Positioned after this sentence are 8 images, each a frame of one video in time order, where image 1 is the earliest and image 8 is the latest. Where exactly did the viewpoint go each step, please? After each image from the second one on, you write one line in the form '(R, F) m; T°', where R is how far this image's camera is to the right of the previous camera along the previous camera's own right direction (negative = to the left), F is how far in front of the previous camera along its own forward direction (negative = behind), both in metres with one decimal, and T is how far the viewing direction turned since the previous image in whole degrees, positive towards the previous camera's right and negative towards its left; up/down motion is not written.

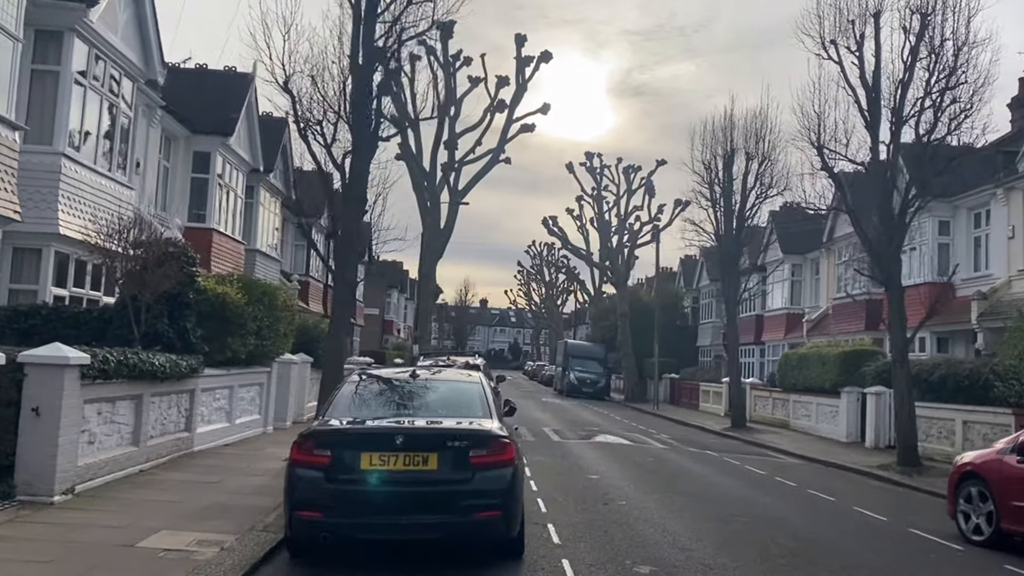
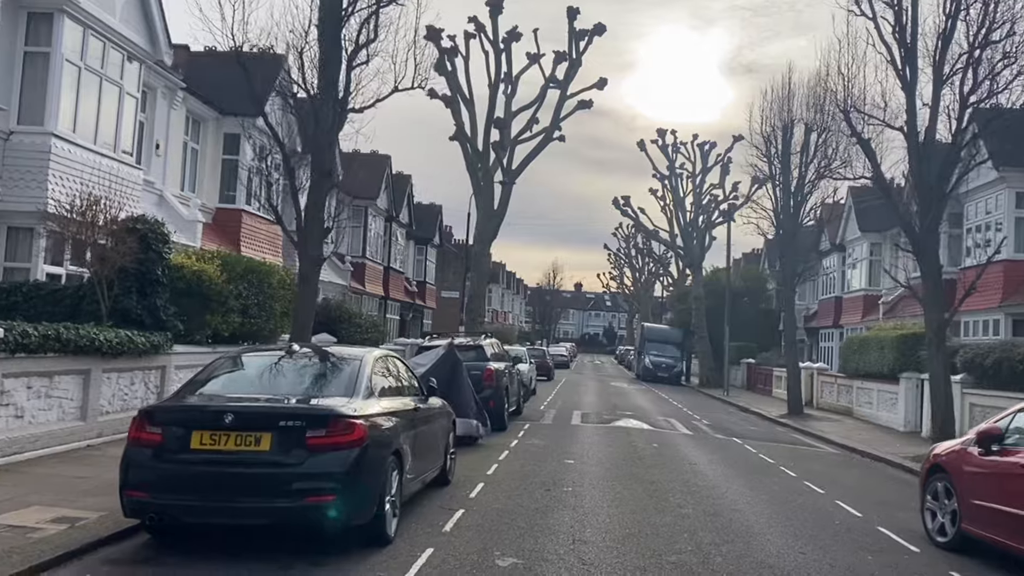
(+2.1, +0.8) m; -7°
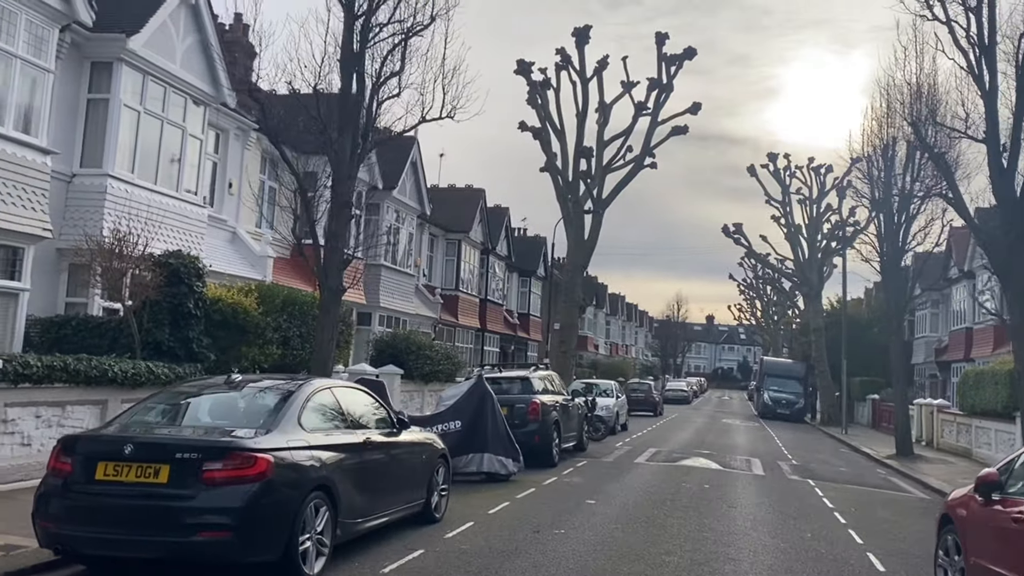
(+1.7, +0.6) m; -9°
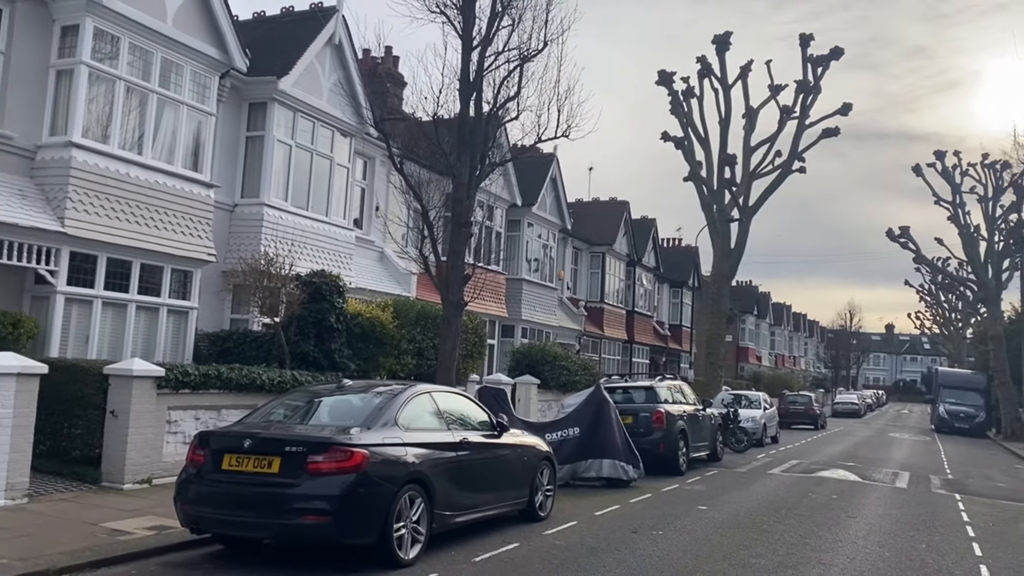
(+0.9, -0.5) m; -11°
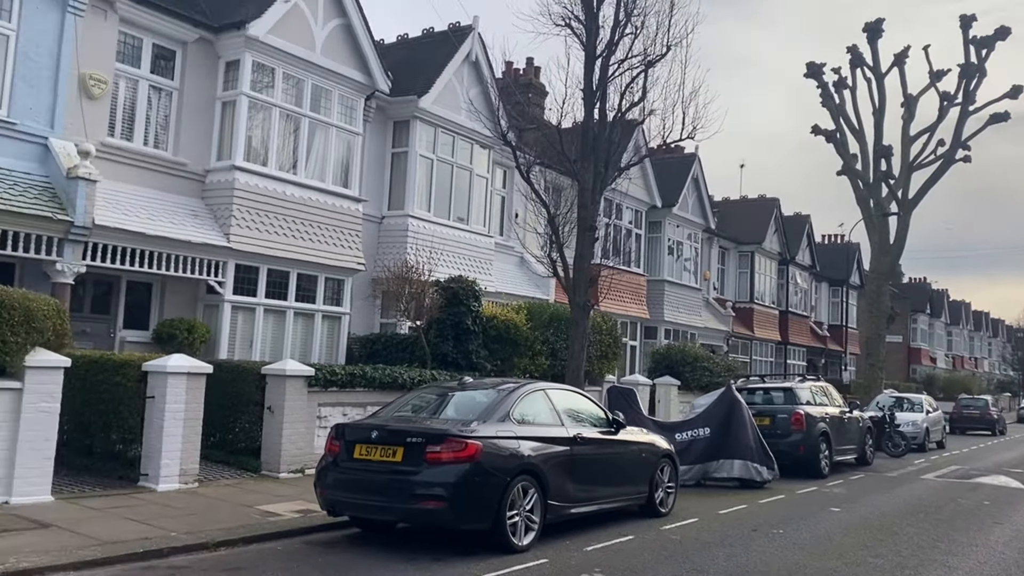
(+0.5, -0.4) m; -10°
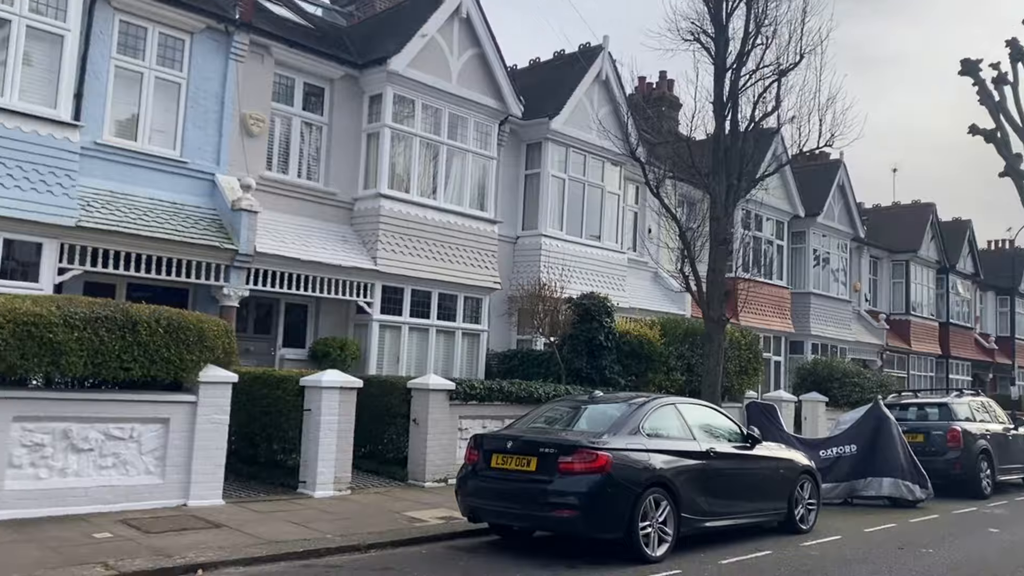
(+0.1, -0.3) m; -9°
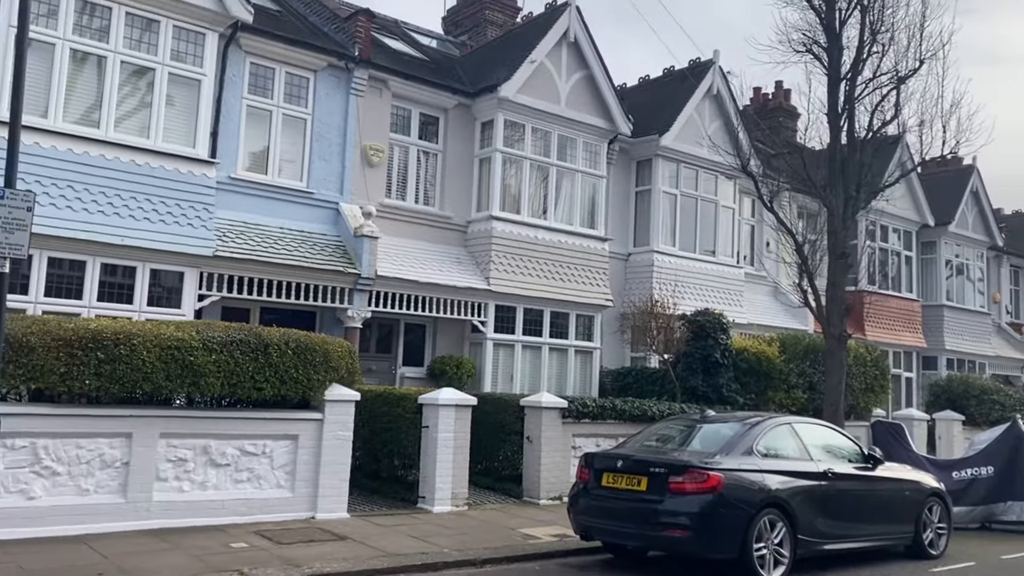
(+0.1, -0.2) m; -8°
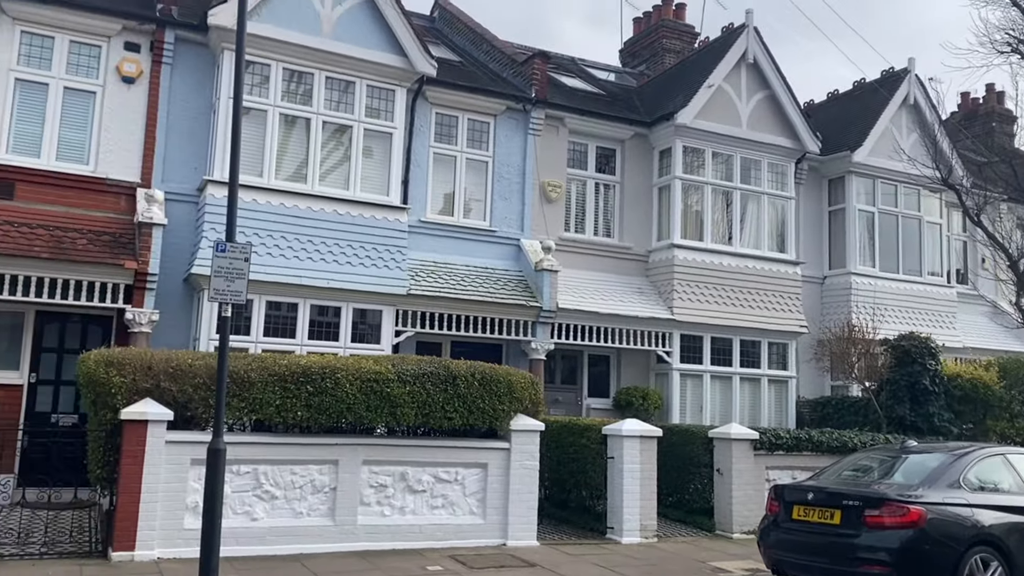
(+0.2, -0.2) m; -13°
